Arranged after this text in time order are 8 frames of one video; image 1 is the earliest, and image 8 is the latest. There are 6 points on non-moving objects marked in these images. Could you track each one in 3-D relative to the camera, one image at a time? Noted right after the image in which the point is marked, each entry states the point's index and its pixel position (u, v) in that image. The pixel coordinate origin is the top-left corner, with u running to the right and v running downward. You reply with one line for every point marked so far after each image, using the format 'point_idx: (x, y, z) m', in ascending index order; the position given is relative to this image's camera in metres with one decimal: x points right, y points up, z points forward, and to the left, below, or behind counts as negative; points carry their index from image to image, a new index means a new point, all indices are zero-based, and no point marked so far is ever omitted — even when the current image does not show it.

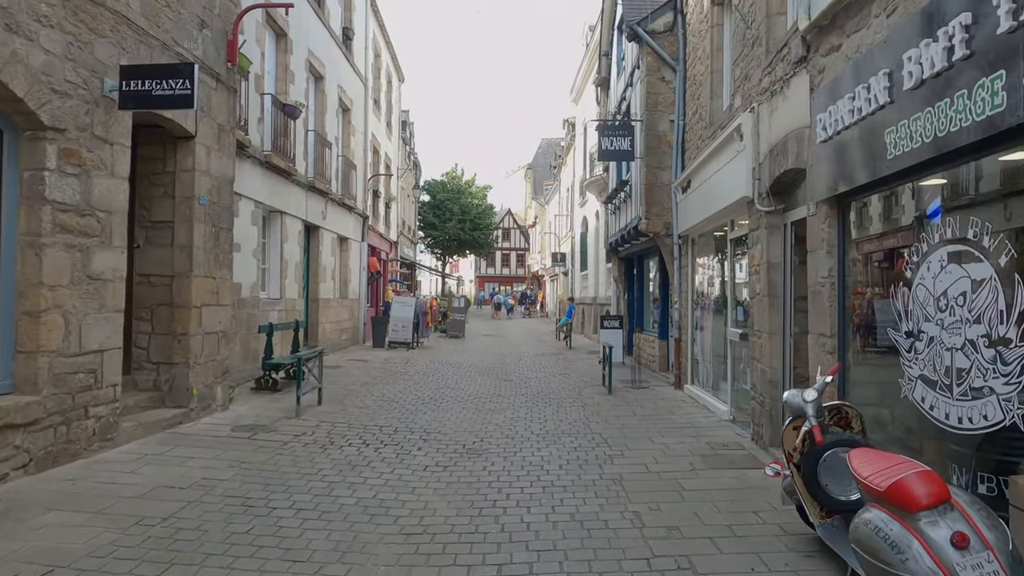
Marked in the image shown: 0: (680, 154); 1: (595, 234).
0: (+2.6, +2.1, +10.1) m
1: (+2.5, +1.6, +19.6) m
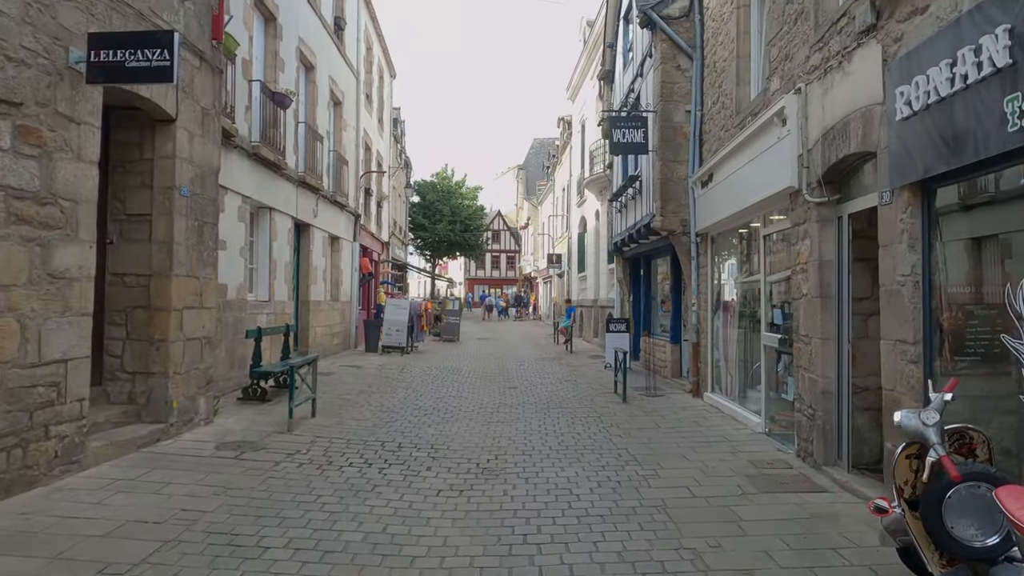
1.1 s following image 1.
0: (+2.7, +2.1, +9.5) m
1: (+2.4, +1.6, +19.0) m
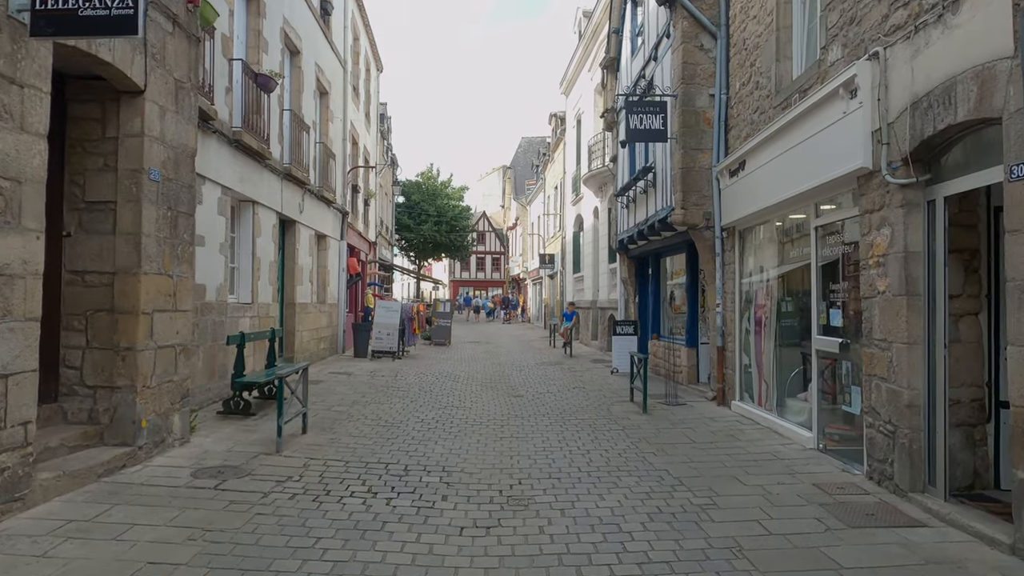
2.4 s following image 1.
0: (+2.9, +2.1, +8.7) m
1: (+2.3, +1.6, +18.3) m
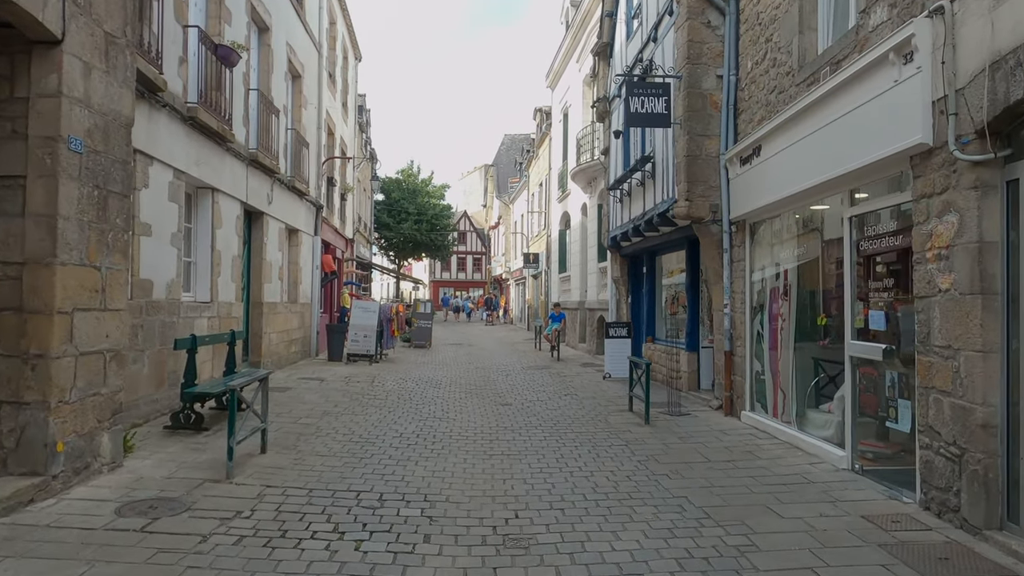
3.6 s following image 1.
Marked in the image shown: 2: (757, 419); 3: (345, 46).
0: (+2.7, +2.1, +8.0) m
1: (+1.9, +1.6, +17.5) m
2: (+2.8, -1.5, +7.3) m
3: (-5.0, +7.2, +19.2) m
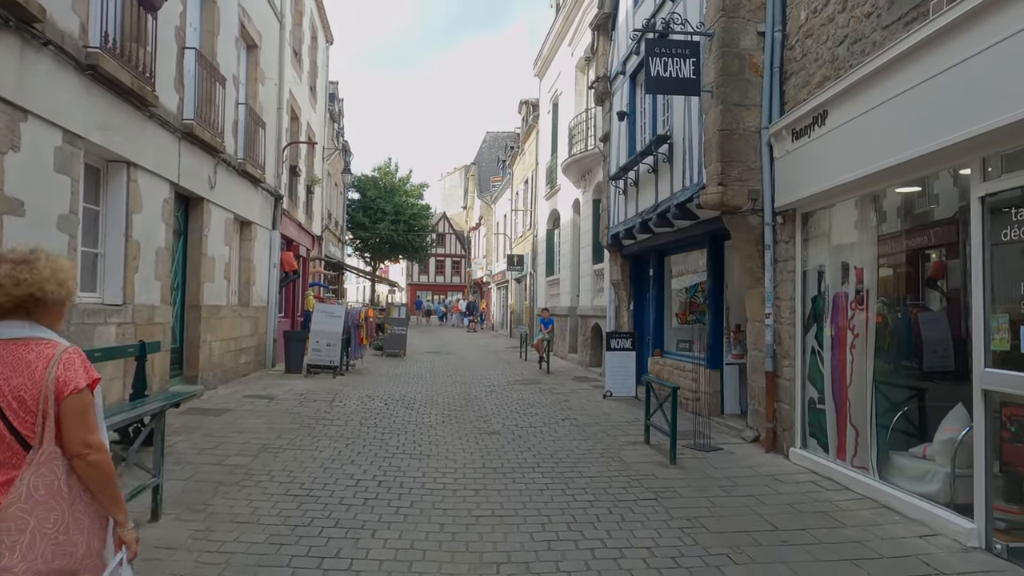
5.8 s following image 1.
0: (+2.7, +2.0, +6.4) m
1: (+1.5, +1.4, +15.9) m
2: (+2.7, -1.5, +5.8) m
3: (-5.4, +7.1, +17.5) m
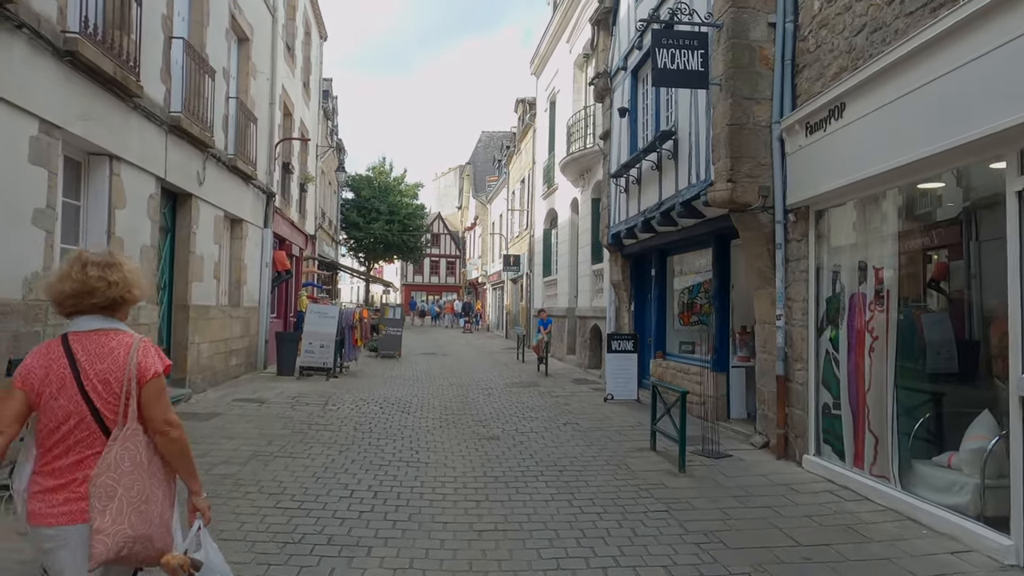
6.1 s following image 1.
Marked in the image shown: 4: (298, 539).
0: (+2.7, +2.0, +6.2) m
1: (+1.4, +1.4, +15.7) m
2: (+2.7, -1.5, +5.5) m
3: (-5.4, +7.1, +17.1) m
4: (-1.3, -1.5, +4.0) m
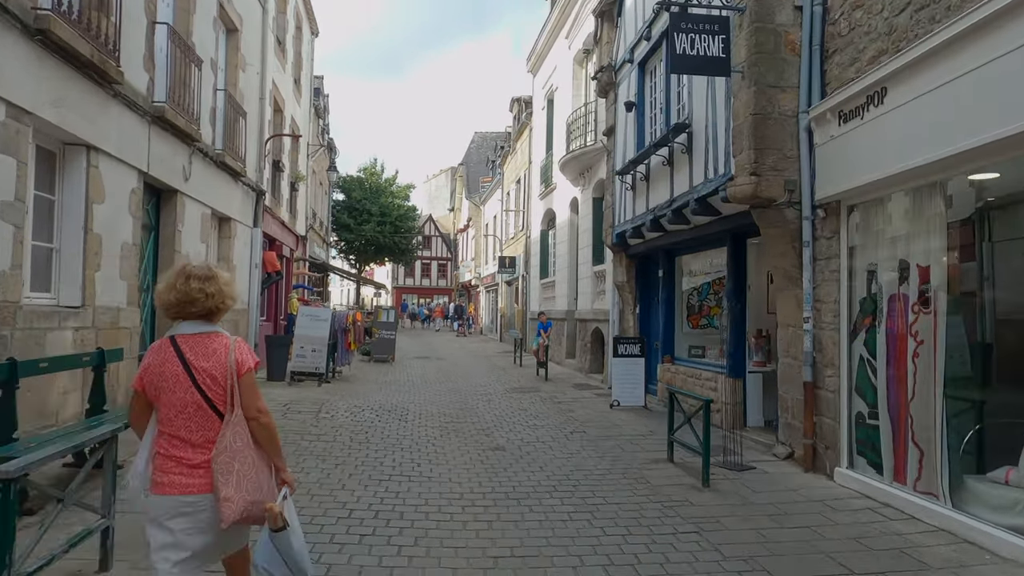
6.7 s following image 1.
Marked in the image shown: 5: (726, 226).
0: (+2.8, +2.0, +5.8) m
1: (+1.4, +1.4, +15.3) m
2: (+2.8, -1.5, +5.1) m
3: (-5.5, +7.1, +16.7) m
4: (-1.2, -1.5, +3.6) m
5: (+2.5, +0.7, +7.4) m
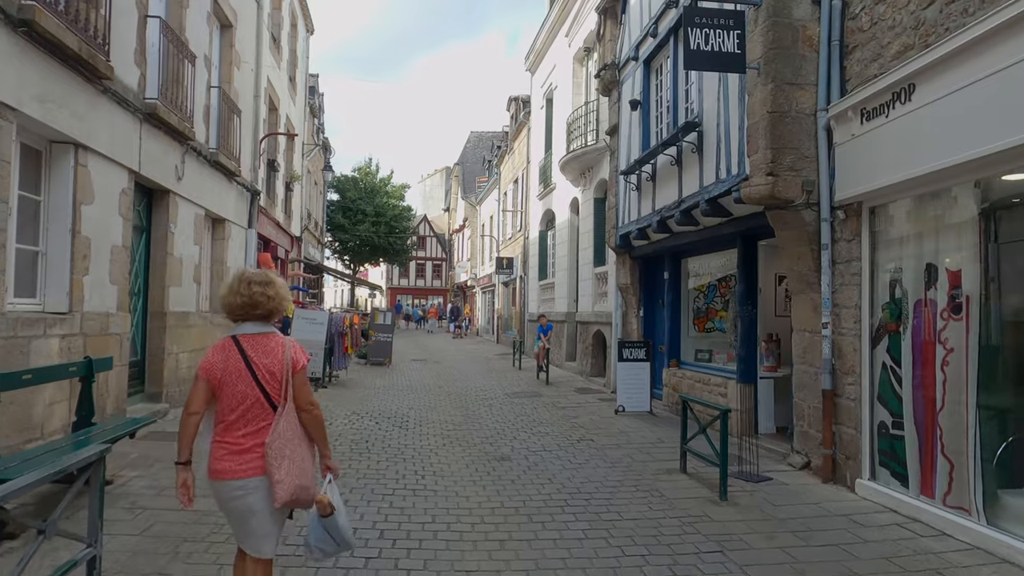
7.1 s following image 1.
0: (+2.8, +2.0, +5.6) m
1: (+1.3, +1.3, +15.0) m
2: (+2.9, -1.6, +4.9) m
3: (-5.6, +7.0, +16.4) m
4: (-1.1, -1.6, +3.3) m
5: (+2.5, +0.7, +7.2) m
